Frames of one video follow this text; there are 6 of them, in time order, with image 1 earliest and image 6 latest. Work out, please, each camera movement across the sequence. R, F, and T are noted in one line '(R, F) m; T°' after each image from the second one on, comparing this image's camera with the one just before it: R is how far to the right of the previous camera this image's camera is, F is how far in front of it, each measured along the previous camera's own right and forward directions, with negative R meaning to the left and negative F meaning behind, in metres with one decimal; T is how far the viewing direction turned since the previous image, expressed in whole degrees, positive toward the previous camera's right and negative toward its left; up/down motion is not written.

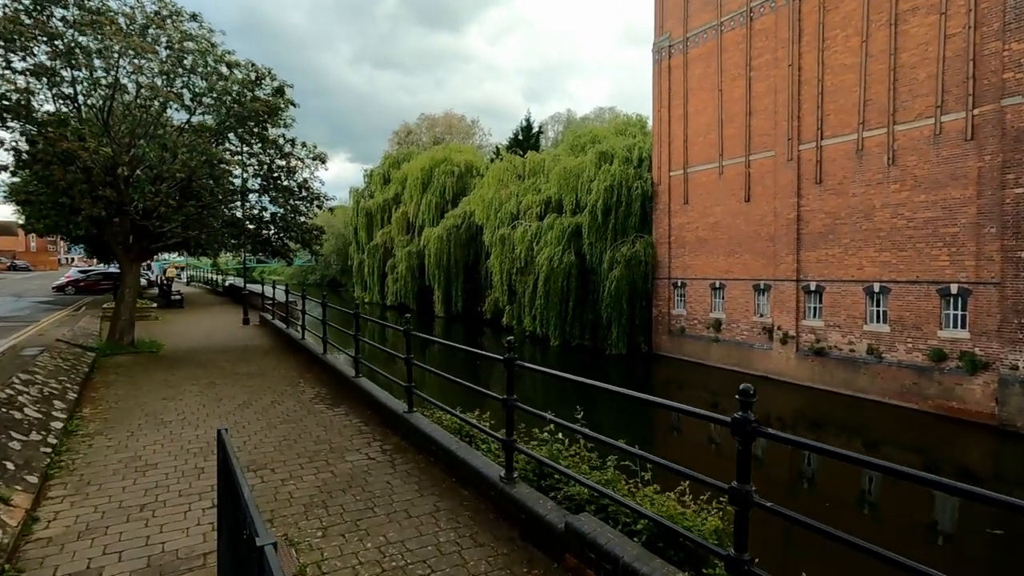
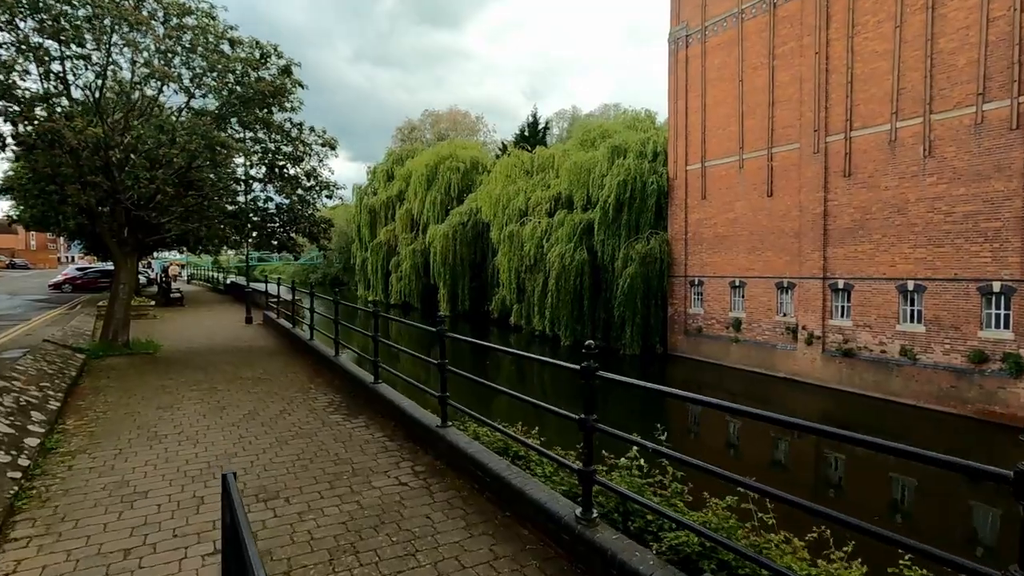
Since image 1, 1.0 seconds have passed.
(-0.4, +0.6) m; 0°
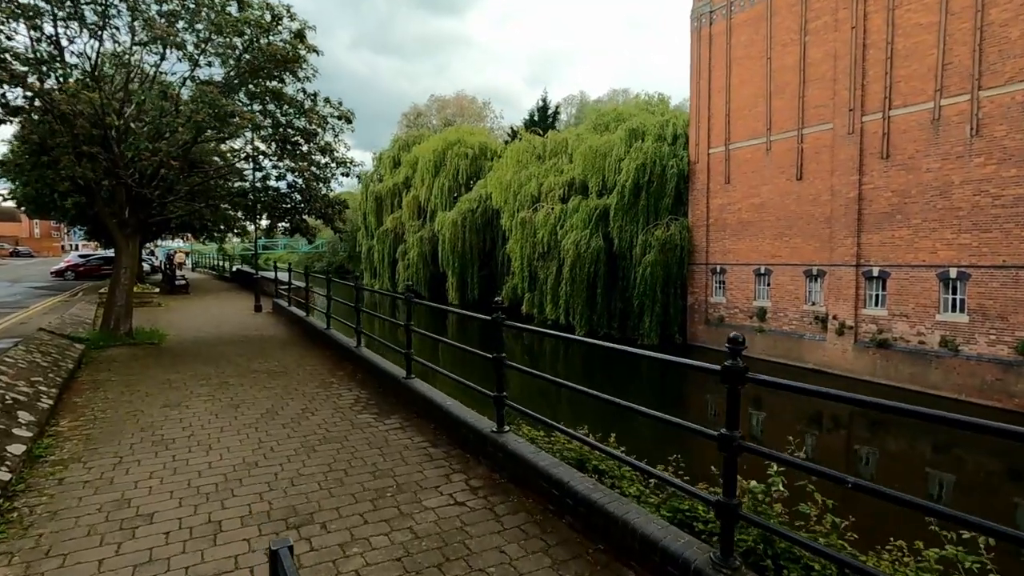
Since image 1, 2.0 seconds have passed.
(-0.4, +0.6) m; 0°
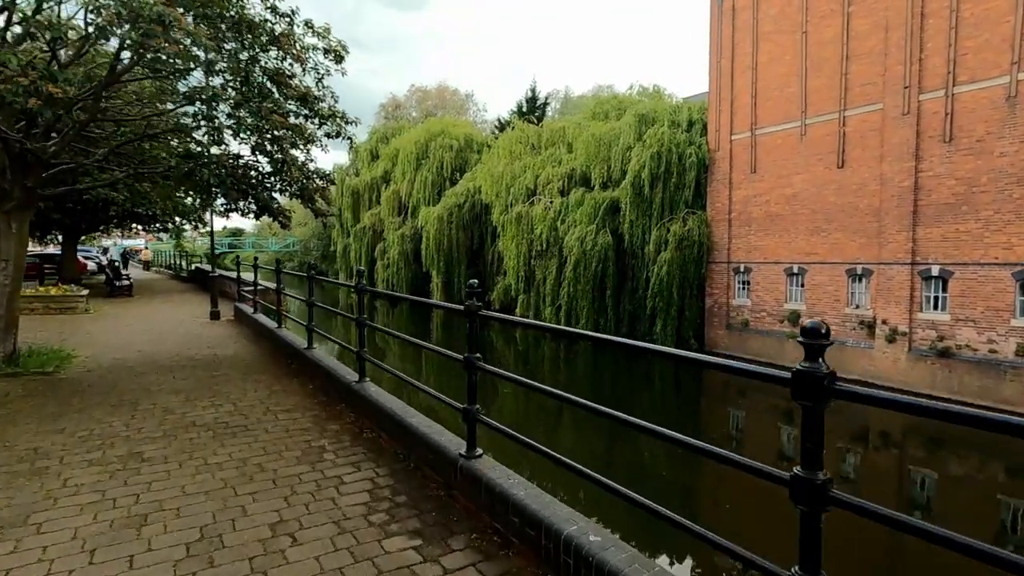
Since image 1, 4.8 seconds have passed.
(-0.8, +2.0) m; +3°
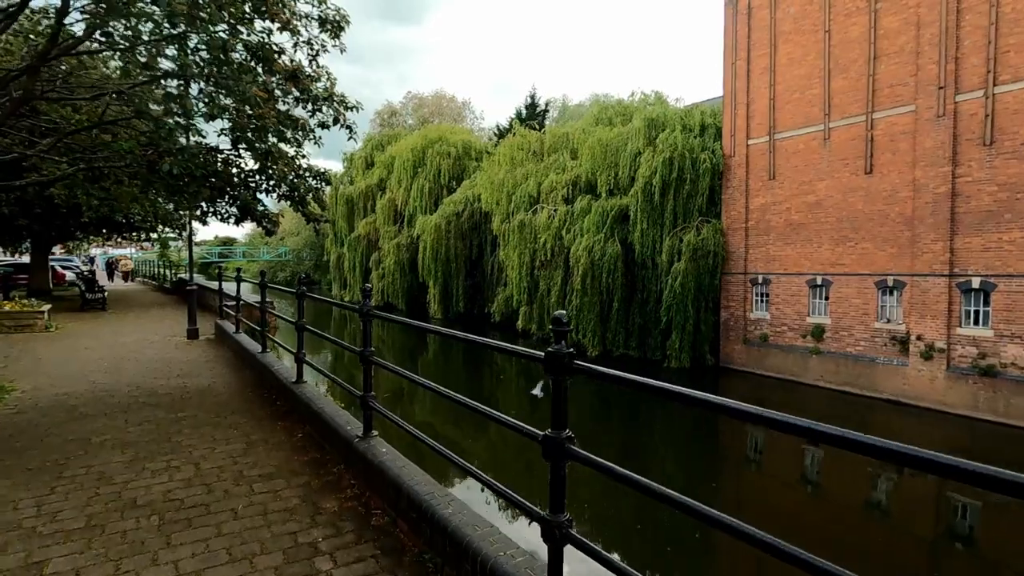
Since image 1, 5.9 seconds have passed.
(-0.3, +0.9) m; +1°
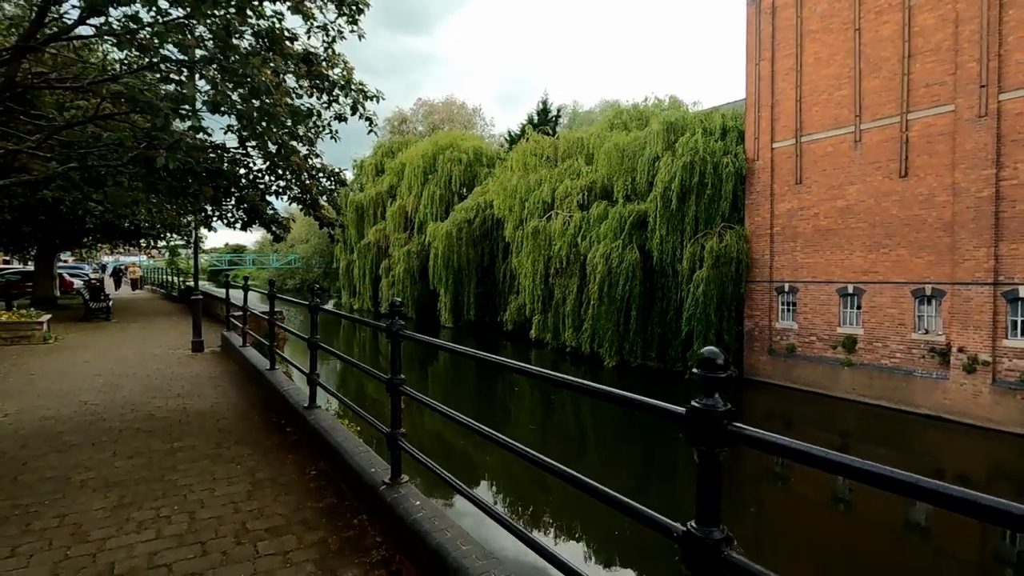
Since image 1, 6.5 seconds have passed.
(-0.2, +0.5) m; -1°
